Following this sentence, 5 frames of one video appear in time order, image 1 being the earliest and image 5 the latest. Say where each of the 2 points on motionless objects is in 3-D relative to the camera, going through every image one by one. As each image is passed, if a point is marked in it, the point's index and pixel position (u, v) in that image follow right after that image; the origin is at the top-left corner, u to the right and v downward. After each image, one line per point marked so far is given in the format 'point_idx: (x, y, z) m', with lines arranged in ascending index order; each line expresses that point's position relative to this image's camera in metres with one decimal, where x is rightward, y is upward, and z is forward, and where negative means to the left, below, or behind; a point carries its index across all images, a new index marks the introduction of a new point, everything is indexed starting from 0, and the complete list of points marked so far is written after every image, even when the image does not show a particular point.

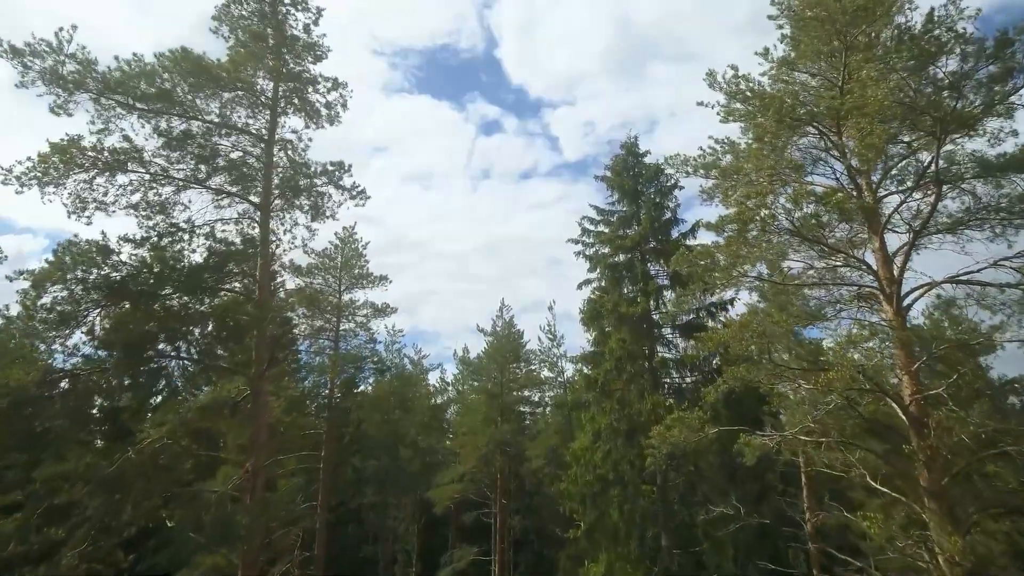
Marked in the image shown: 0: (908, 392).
0: (+6.1, -1.6, +10.9) m
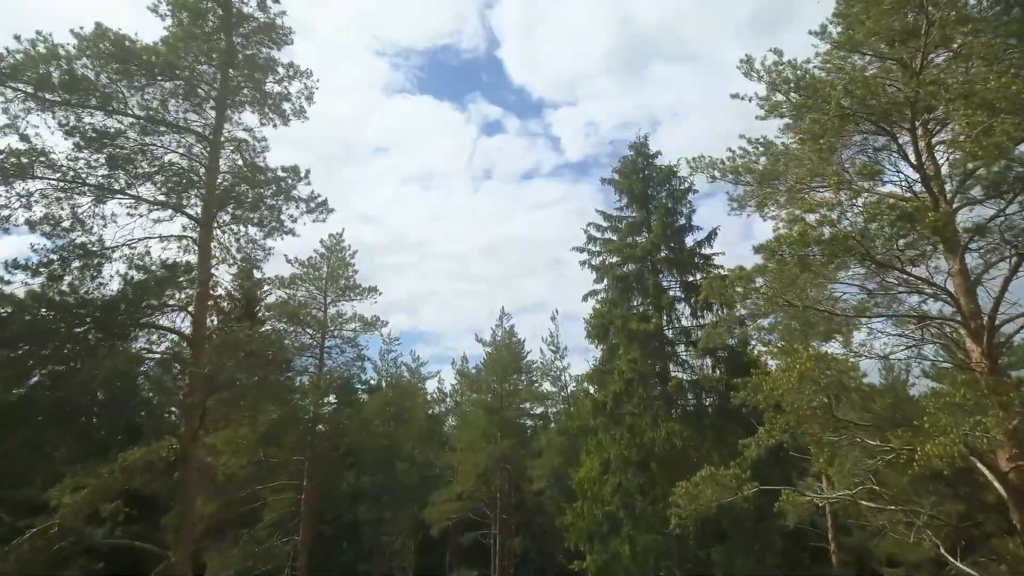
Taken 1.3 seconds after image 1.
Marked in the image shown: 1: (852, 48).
0: (+6.0, -2.1, +8.6) m
1: (+4.8, +3.4, +9.9) m
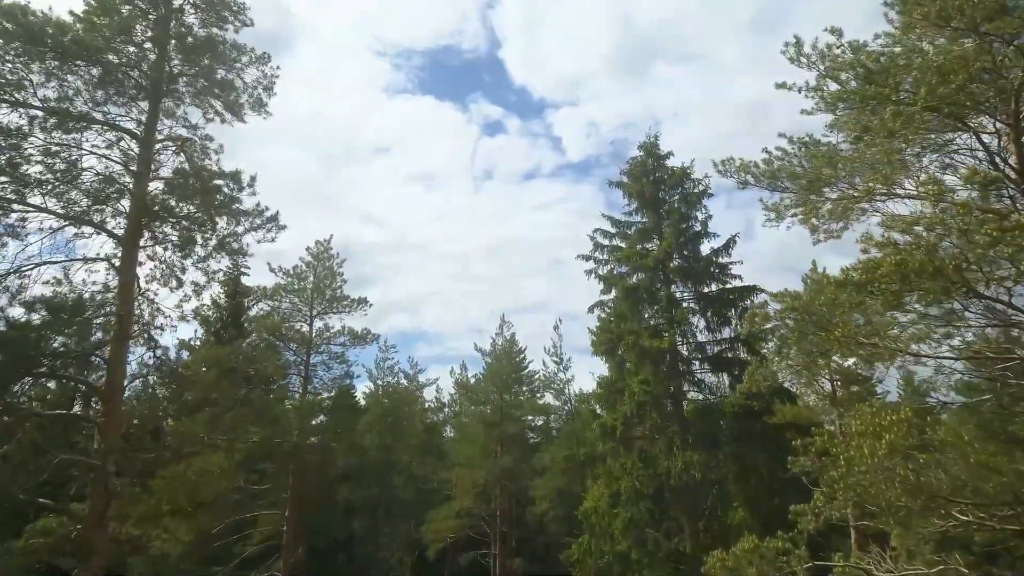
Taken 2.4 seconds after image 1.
0: (+6.0, -2.5, +6.7) m
1: (+4.8, +3.0, +8.0) m
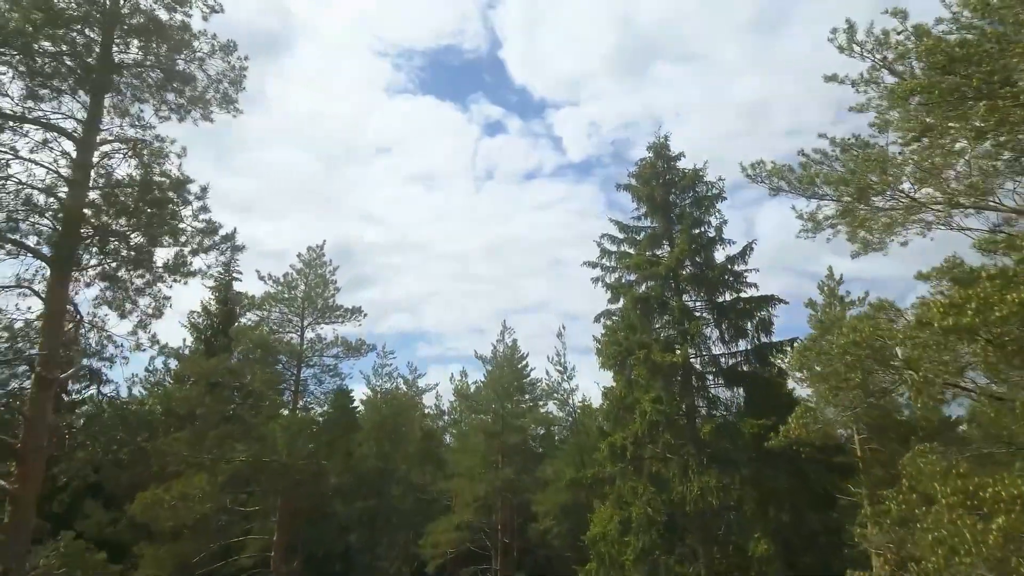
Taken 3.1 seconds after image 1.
0: (+6.1, -2.8, +5.4) m
1: (+4.8, +2.7, +6.6) m
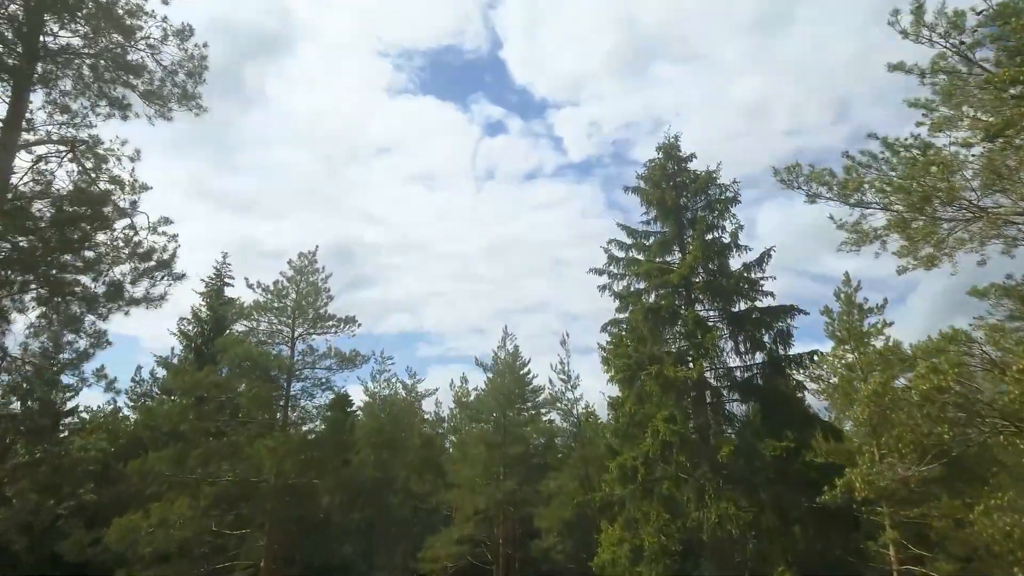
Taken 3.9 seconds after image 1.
0: (+6.1, -3.0, +4.1) m
1: (+4.9, +2.4, +5.4) m
